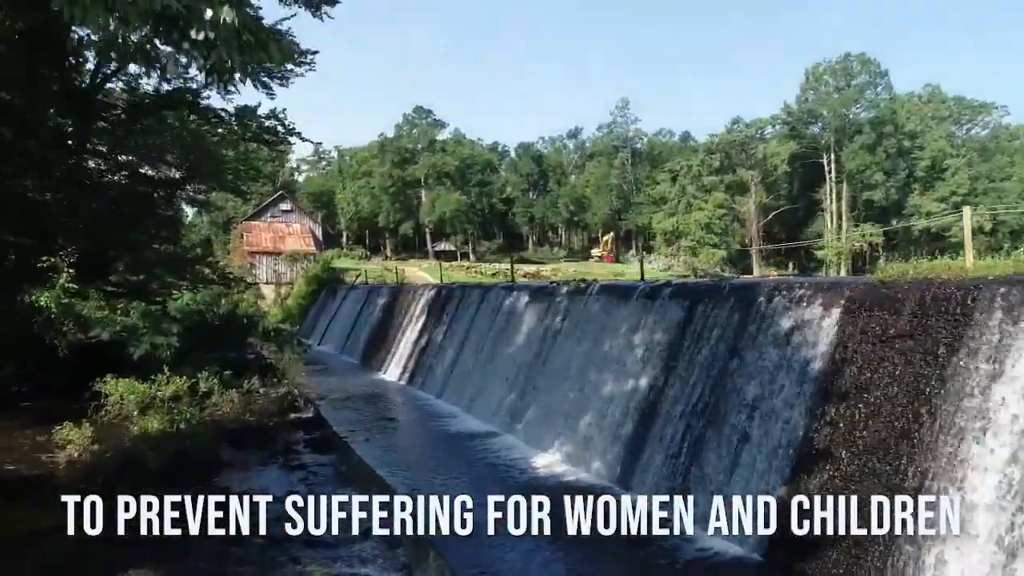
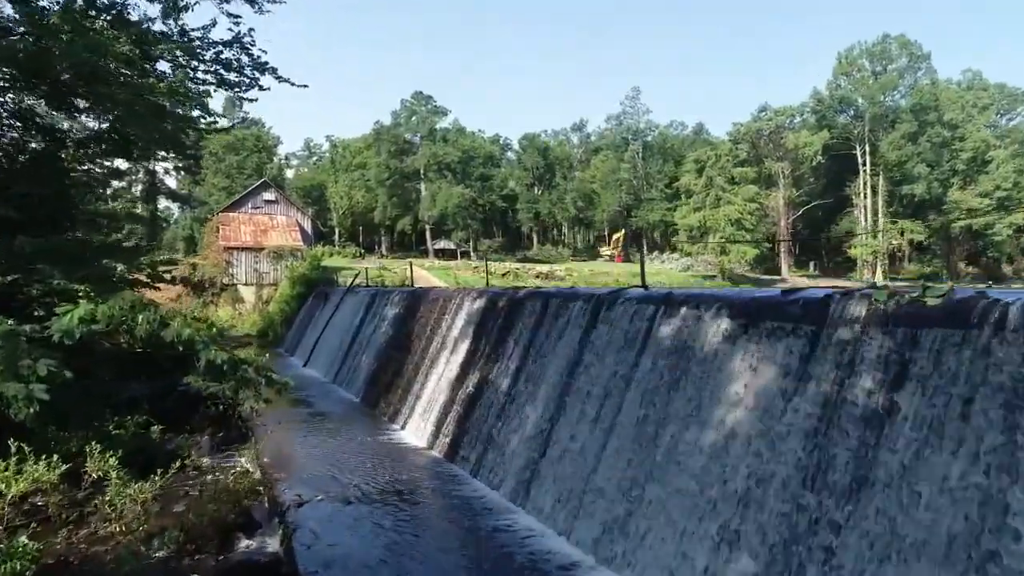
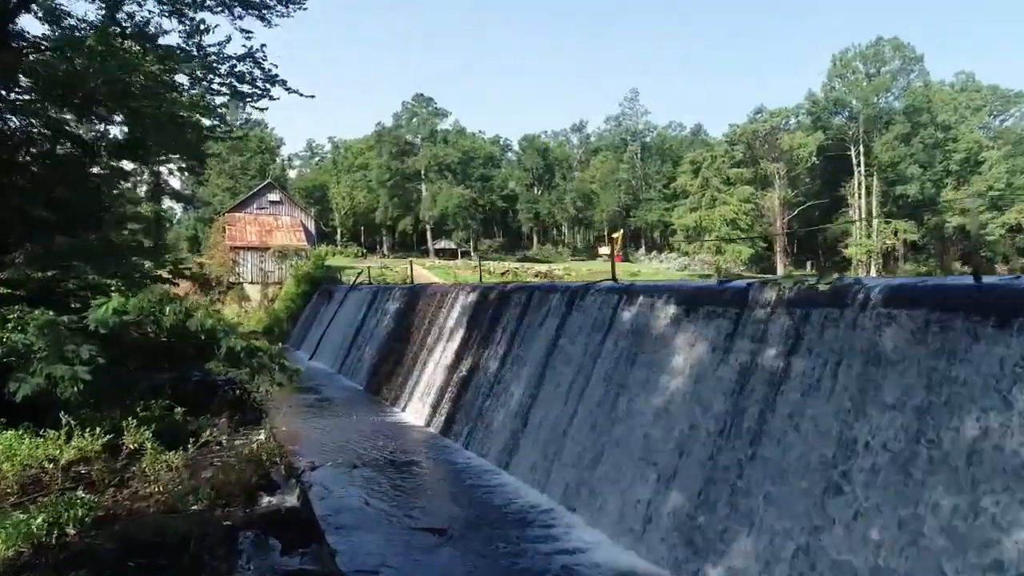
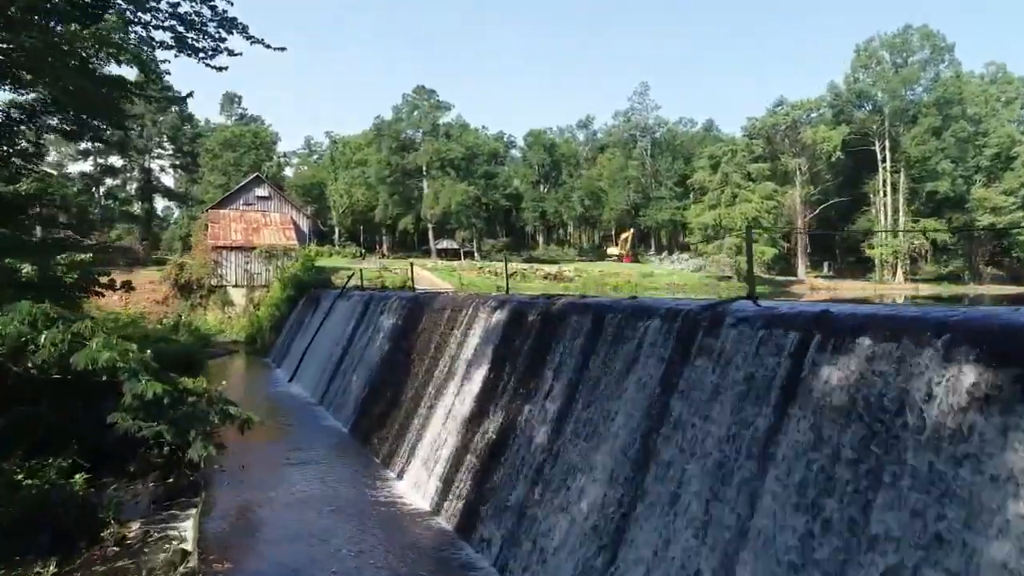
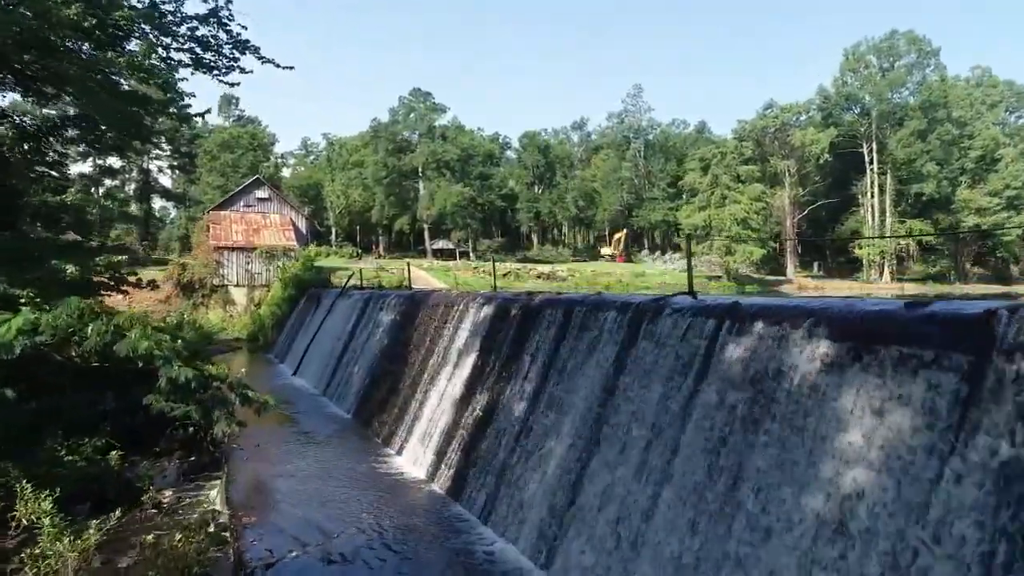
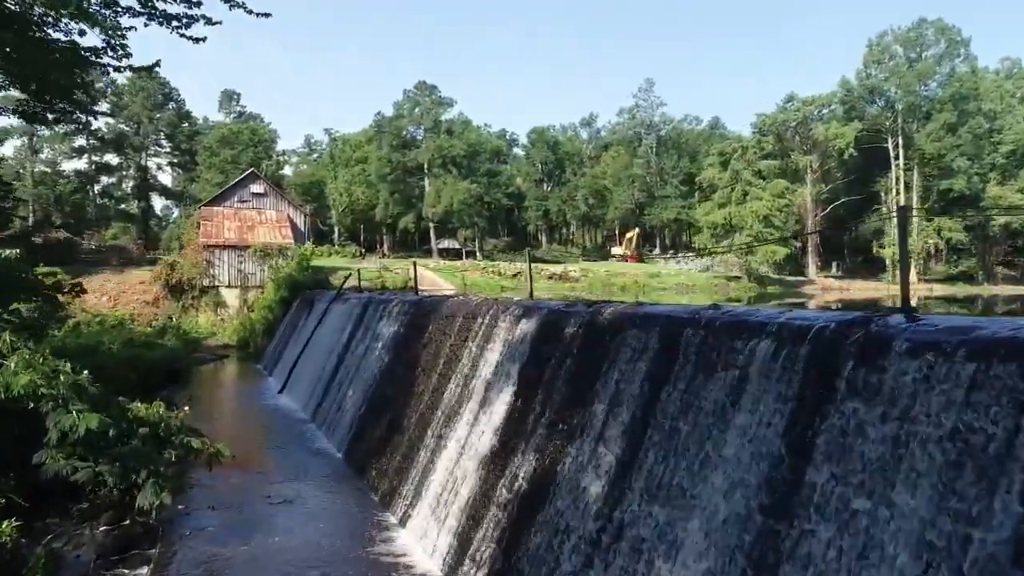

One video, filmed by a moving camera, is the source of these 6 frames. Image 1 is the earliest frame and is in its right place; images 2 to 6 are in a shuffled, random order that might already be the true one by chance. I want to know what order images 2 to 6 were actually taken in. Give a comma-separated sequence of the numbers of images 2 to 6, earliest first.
3, 2, 5, 4, 6
